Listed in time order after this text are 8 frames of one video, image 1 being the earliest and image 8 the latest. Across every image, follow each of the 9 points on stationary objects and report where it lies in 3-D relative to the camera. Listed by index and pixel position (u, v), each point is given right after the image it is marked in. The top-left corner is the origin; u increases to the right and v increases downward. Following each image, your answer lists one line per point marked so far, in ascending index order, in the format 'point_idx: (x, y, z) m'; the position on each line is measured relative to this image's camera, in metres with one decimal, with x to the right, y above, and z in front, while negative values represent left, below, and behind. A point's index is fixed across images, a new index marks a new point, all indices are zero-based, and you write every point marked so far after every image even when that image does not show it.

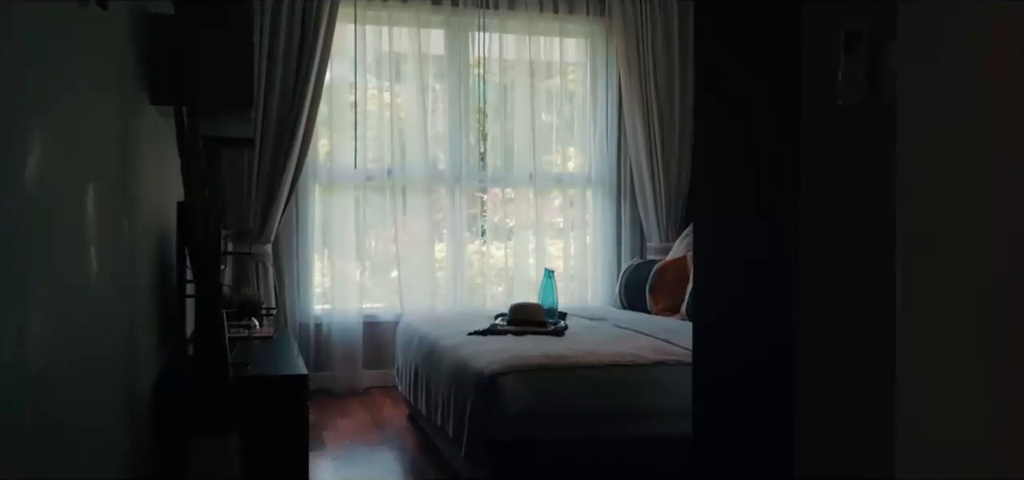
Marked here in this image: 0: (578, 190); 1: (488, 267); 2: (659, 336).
0: (+0.4, +0.3, +5.4) m
1: (-0.1, -0.2, +5.2) m
2: (+0.5, -0.3, +3.3) m
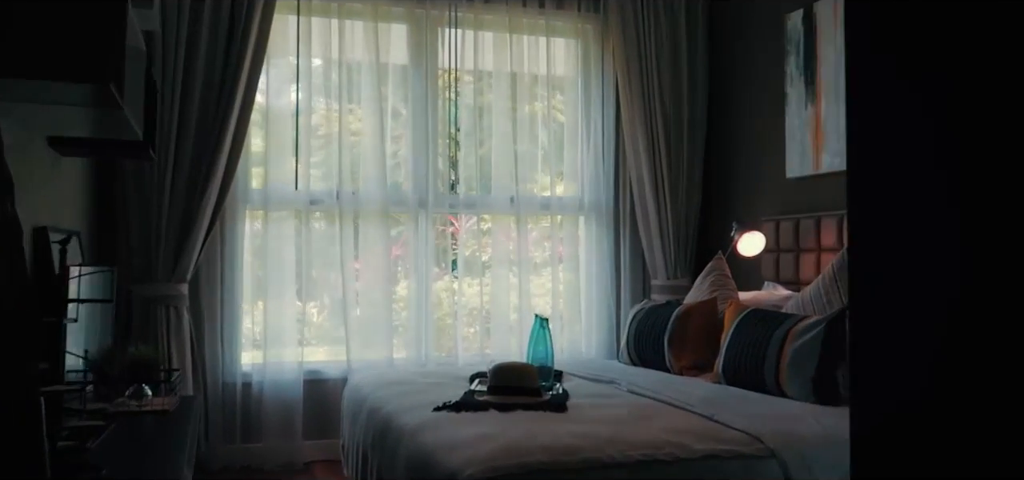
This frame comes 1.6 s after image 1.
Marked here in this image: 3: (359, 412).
0: (+0.3, +0.1, +4.5) m
1: (-0.2, -0.3, +4.3) m
2: (+0.5, -0.4, +2.4) m
3: (-0.5, -0.6, +2.9) m
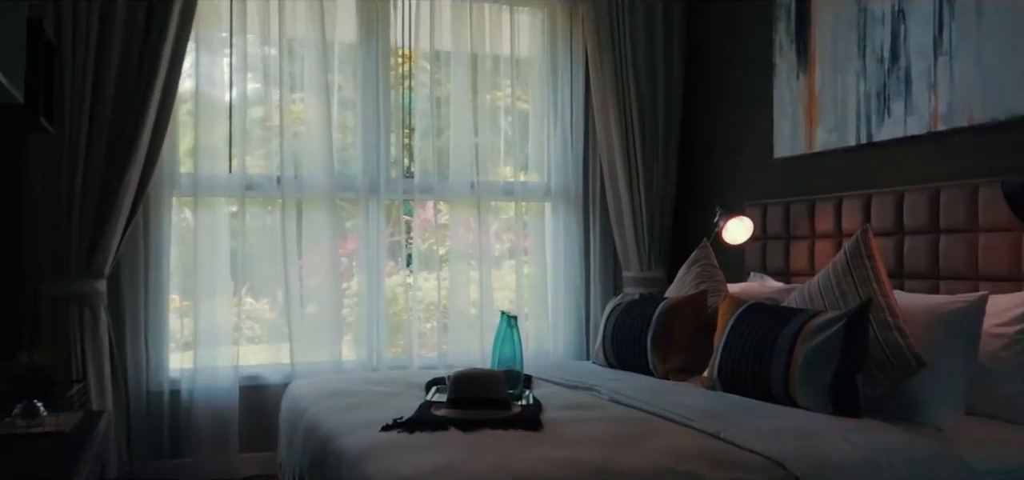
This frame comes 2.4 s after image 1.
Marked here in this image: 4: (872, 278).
0: (+0.1, +0.1, +4.1) m
1: (-0.4, -0.3, +3.9) m
2: (+0.4, -0.4, +2.0) m
3: (-0.6, -0.5, +2.5) m
4: (+0.9, -0.1, +2.3) m
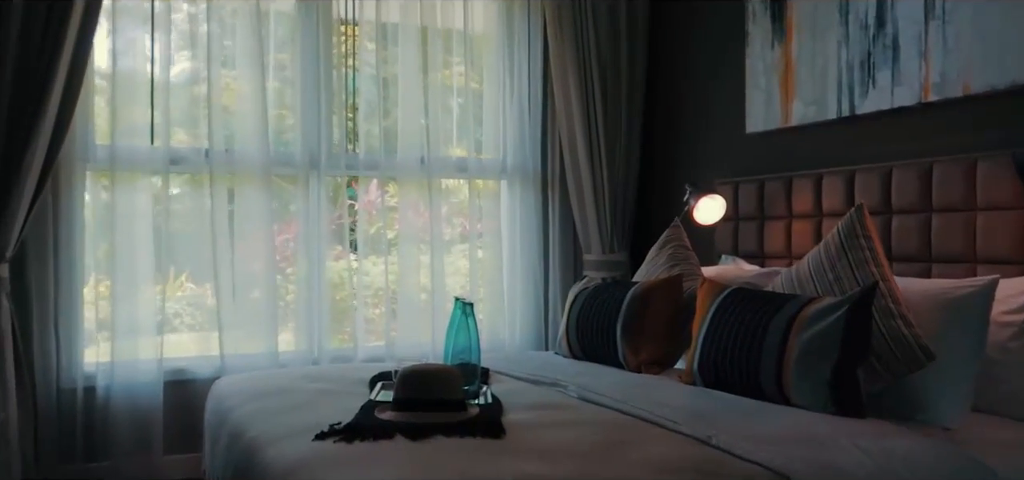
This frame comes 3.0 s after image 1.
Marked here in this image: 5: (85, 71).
0: (-0.1, +0.2, +3.8) m
1: (-0.6, -0.2, +3.6) m
2: (+0.3, -0.4, +1.7) m
3: (-0.7, -0.5, +2.2) m
4: (+0.8, 0.0, +2.1) m
5: (-1.5, +0.6, +3.2) m
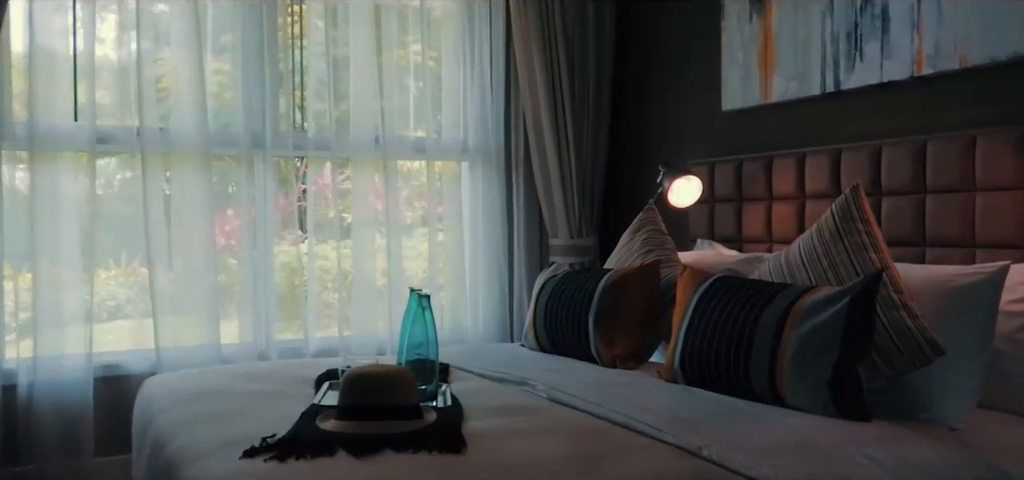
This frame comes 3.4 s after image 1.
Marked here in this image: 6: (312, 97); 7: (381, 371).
0: (-0.3, +0.3, +3.6) m
1: (-0.7, -0.1, +3.3) m
2: (+0.3, -0.3, +1.5) m
3: (-0.8, -0.4, +2.0) m
4: (+0.7, 0.0, +1.9) m
5: (-1.6, +0.6, +2.8) m
6: (-0.7, +0.5, +3.3) m
7: (-0.2, -0.2, +1.6) m
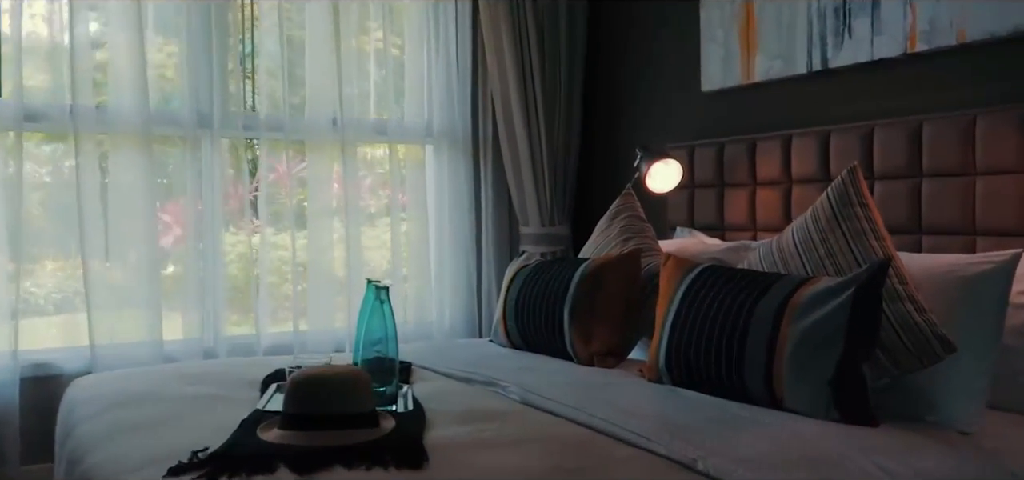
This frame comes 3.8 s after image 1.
0: (-0.4, +0.3, +3.4) m
1: (-0.8, -0.1, +3.1) m
2: (+0.2, -0.3, +1.3) m
3: (-0.9, -0.4, +1.7) m
4: (+0.7, 0.0, +1.7) m
5: (-1.7, +0.7, +2.6) m
6: (-0.9, +0.6, +3.1) m
7: (-0.3, -0.2, +1.5) m
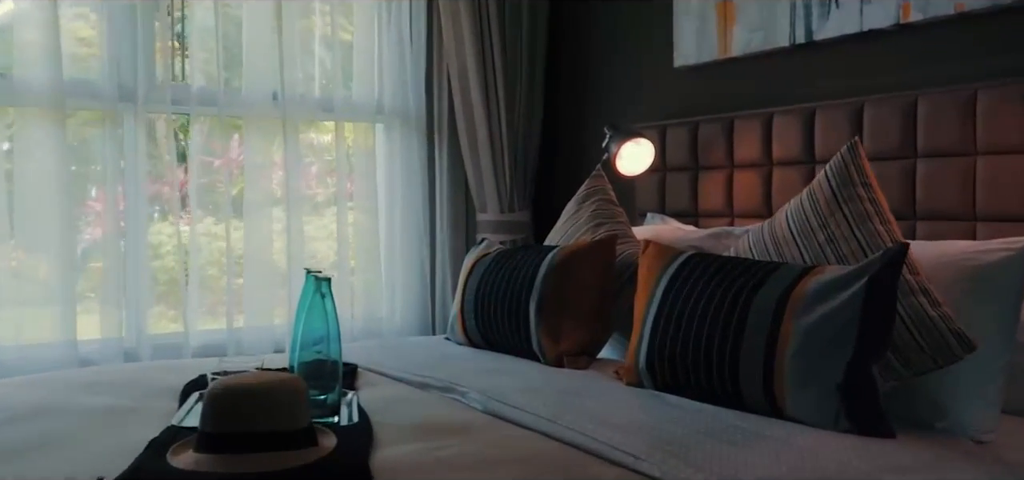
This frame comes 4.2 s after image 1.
0: (-0.5, +0.4, +3.1) m
1: (-1.0, -0.1, +2.8) m
2: (+0.2, -0.3, +1.1) m
3: (-0.9, -0.4, +1.5) m
4: (+0.6, 0.0, +1.5) m
5: (-1.8, +0.7, +2.3) m
6: (-1.0, +0.6, +2.8) m
7: (-0.3, -0.2, +1.2) m
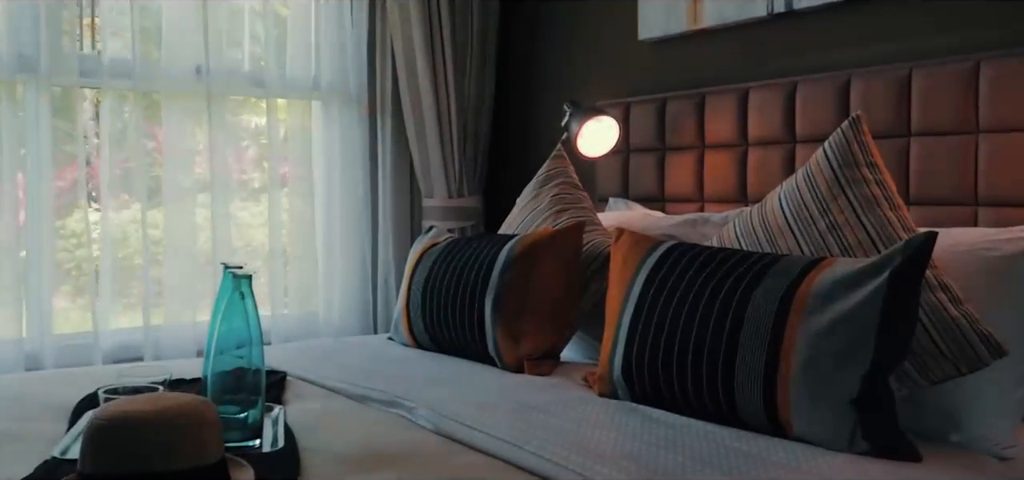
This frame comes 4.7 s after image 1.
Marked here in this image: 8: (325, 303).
0: (-0.7, +0.4, +2.9) m
1: (-1.1, 0.0, +2.5) m
2: (+0.1, -0.3, +0.9) m
3: (-1.0, -0.4, +1.2) m
4: (+0.6, +0.1, +1.3) m
5: (-1.9, +0.7, +1.9) m
6: (-1.1, +0.6, +2.5) m
7: (-0.4, -0.2, +1.0) m
8: (-0.6, -0.2, +3.0) m
